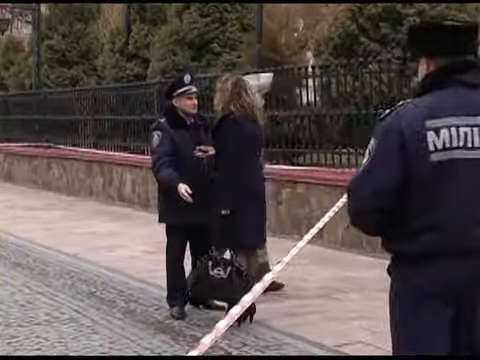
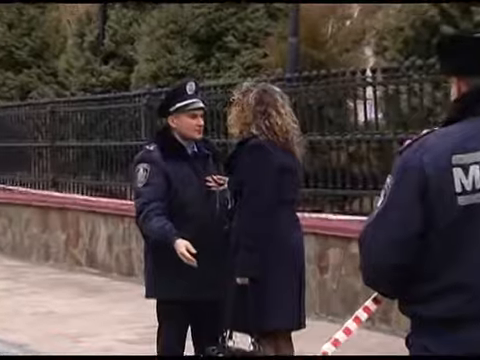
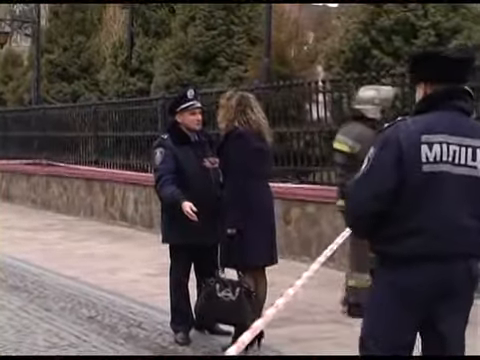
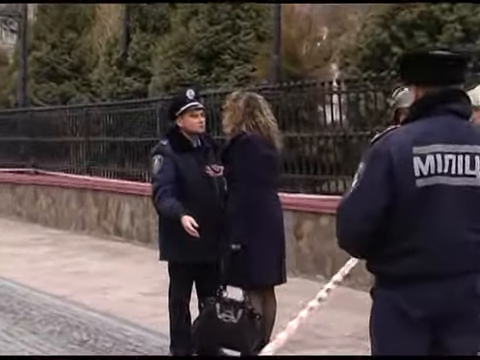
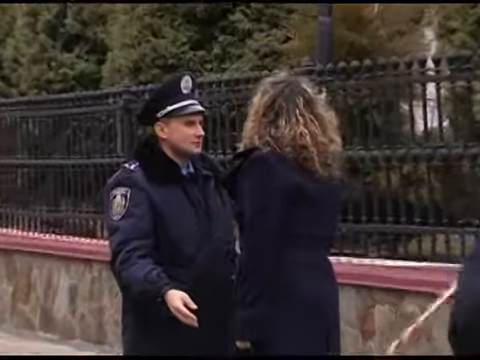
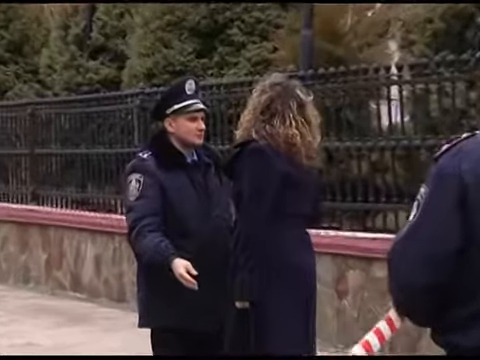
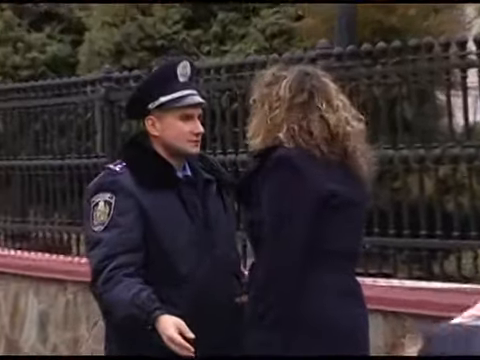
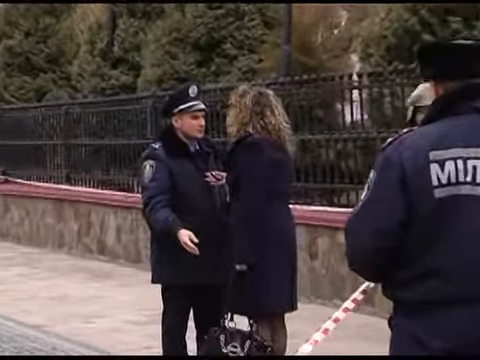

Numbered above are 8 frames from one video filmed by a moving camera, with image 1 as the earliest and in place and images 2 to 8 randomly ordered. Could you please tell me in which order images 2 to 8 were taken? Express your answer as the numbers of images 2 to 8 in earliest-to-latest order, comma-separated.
3, 4, 8, 2, 6, 5, 7
